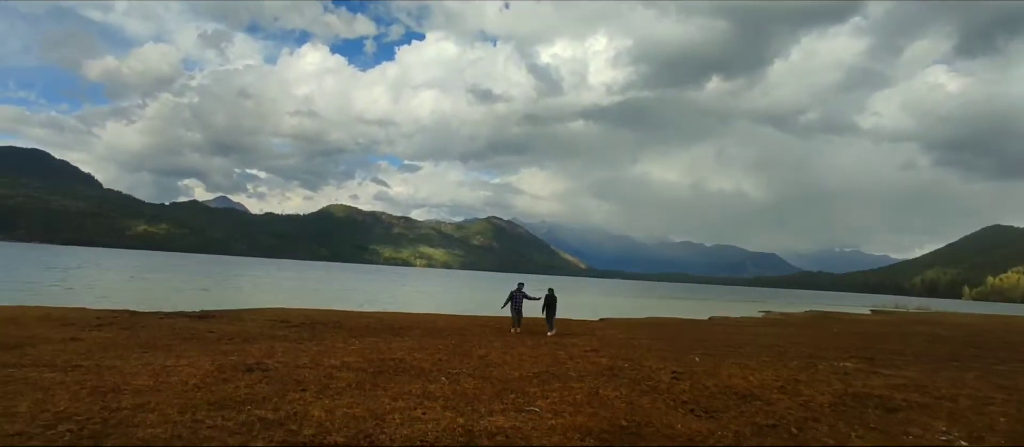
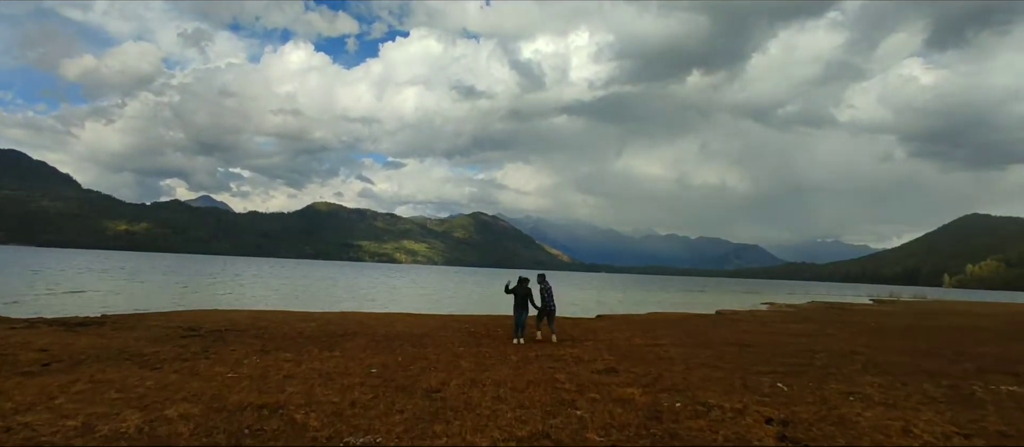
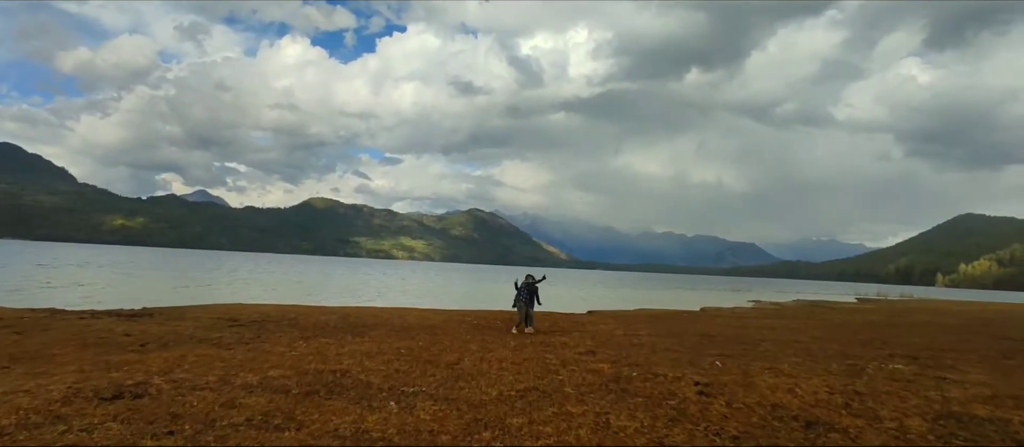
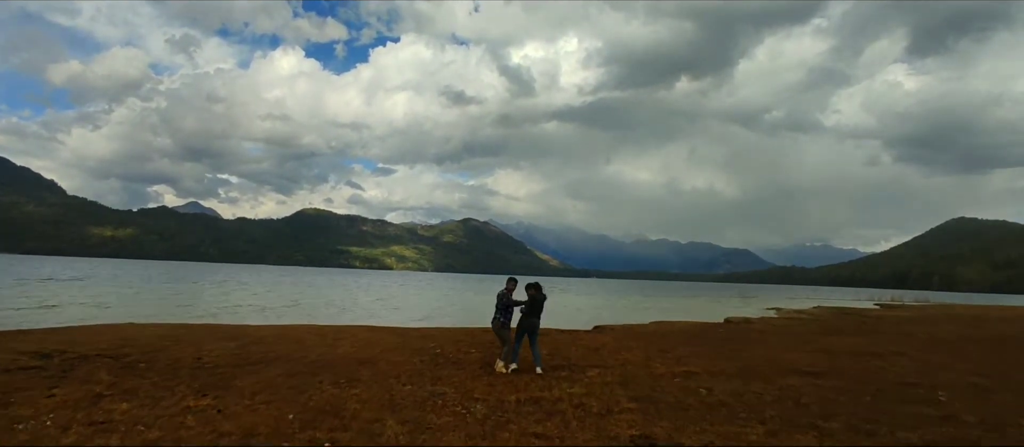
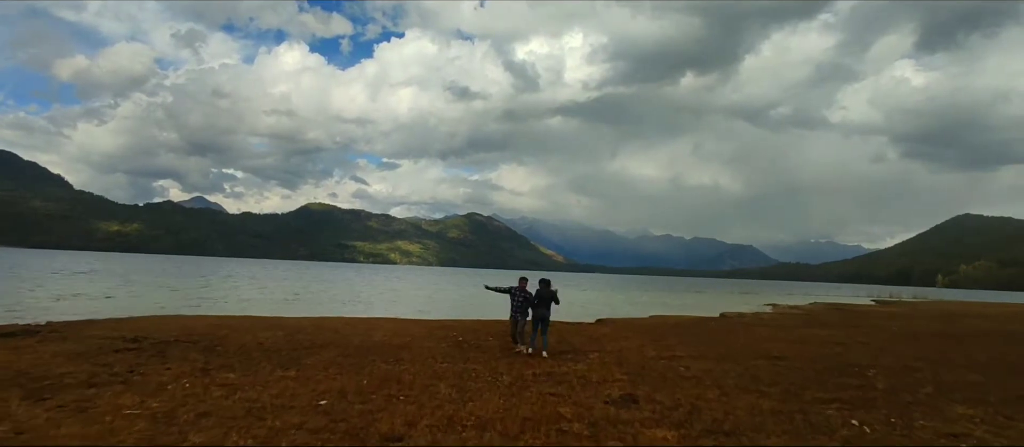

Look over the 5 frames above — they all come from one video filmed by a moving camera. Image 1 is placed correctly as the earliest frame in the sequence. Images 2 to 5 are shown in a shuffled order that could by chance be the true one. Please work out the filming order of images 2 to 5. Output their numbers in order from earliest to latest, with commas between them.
3, 2, 5, 4
